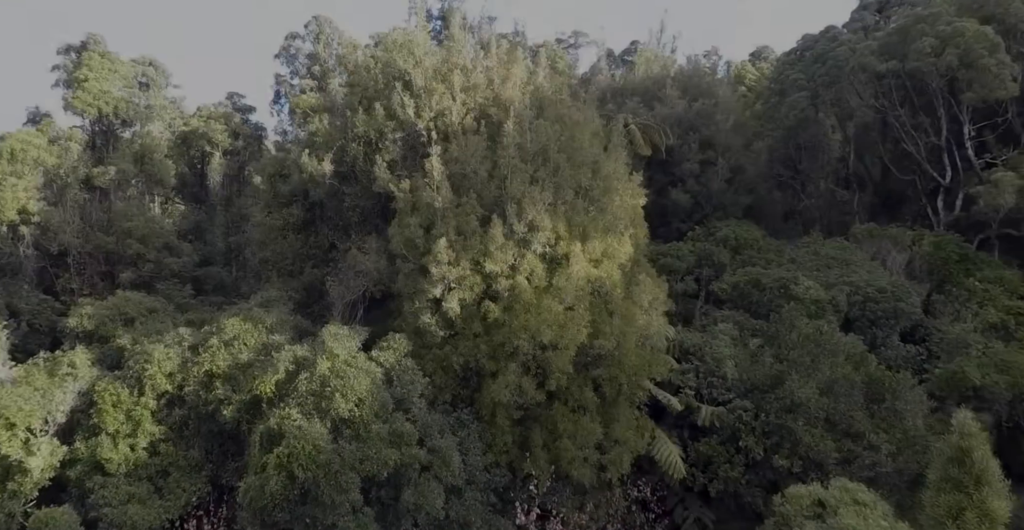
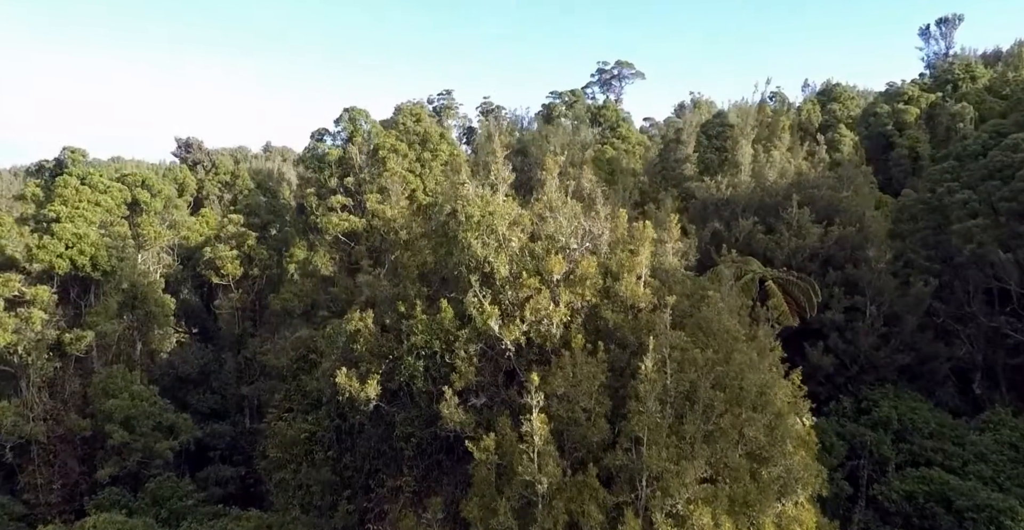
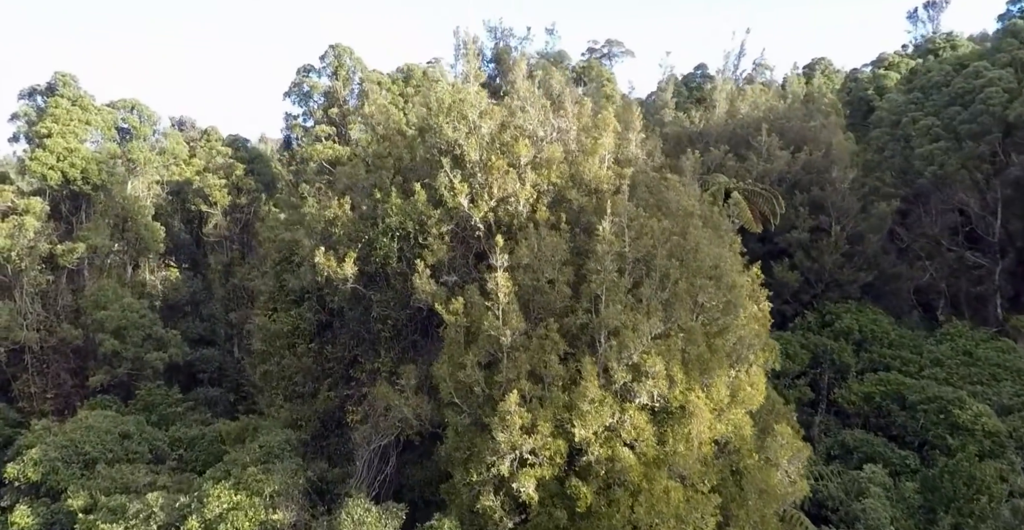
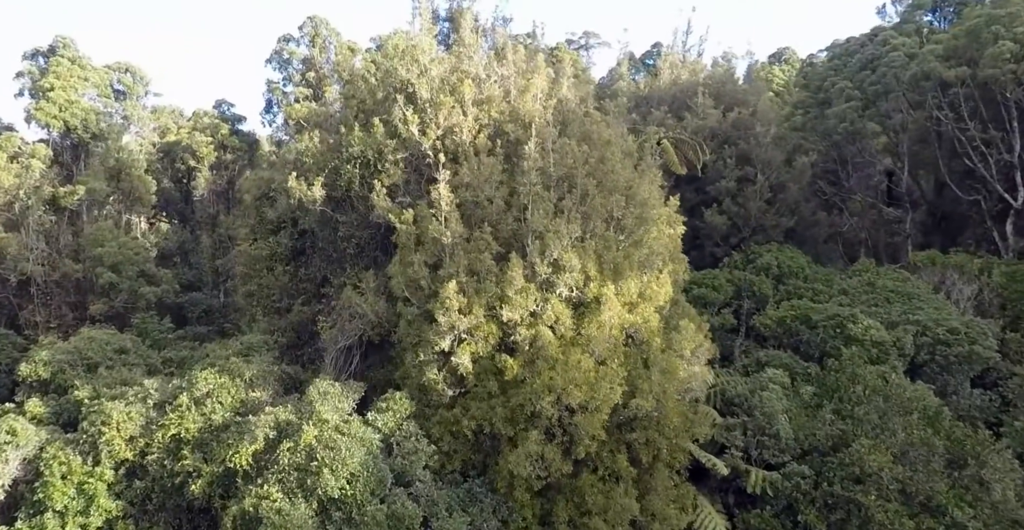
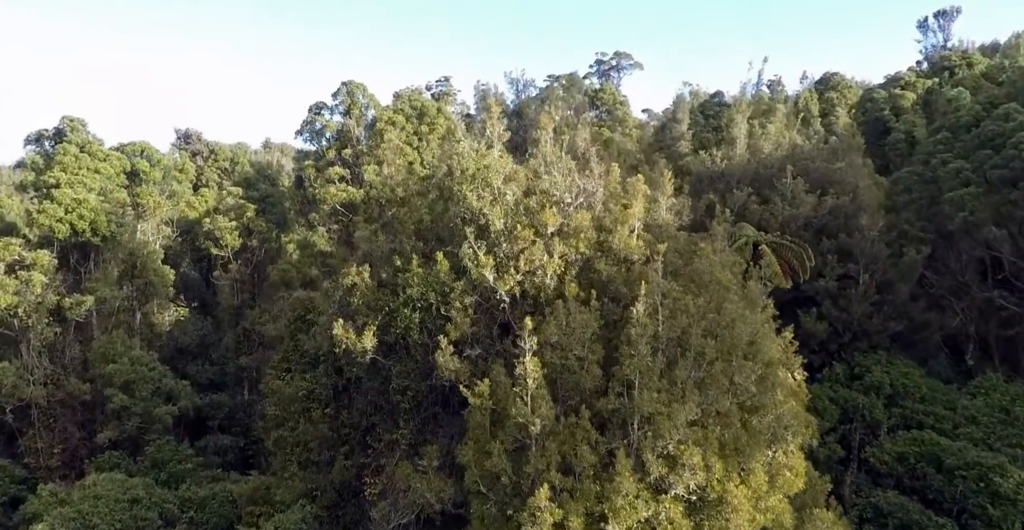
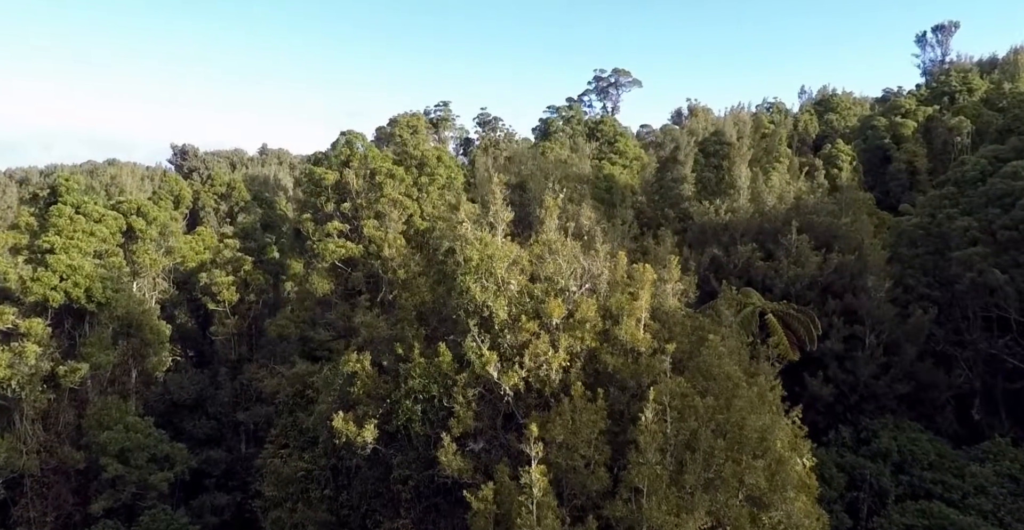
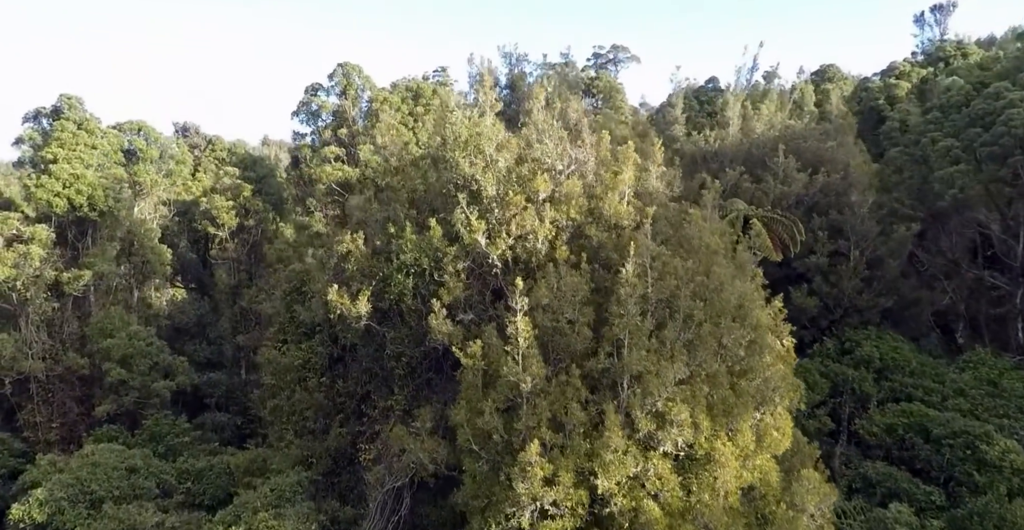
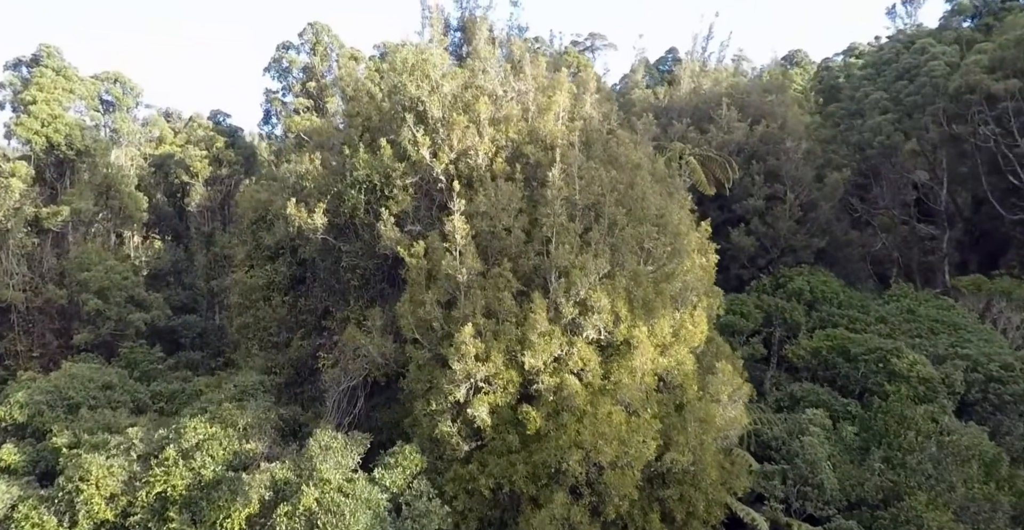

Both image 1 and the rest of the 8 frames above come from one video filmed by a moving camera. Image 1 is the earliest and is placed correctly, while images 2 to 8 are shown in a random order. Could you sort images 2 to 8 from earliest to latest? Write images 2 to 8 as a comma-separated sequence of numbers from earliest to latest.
4, 8, 3, 7, 5, 2, 6
